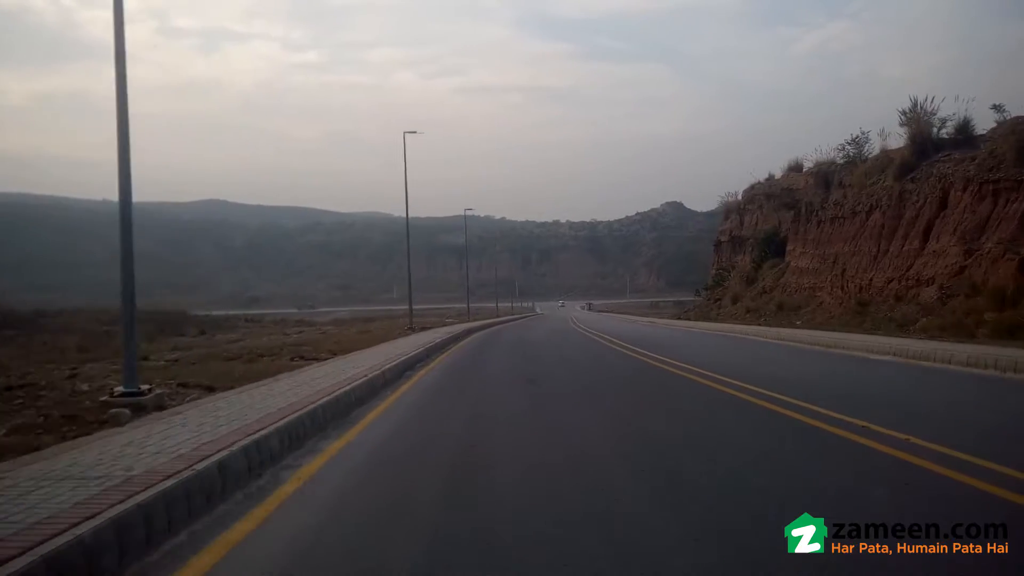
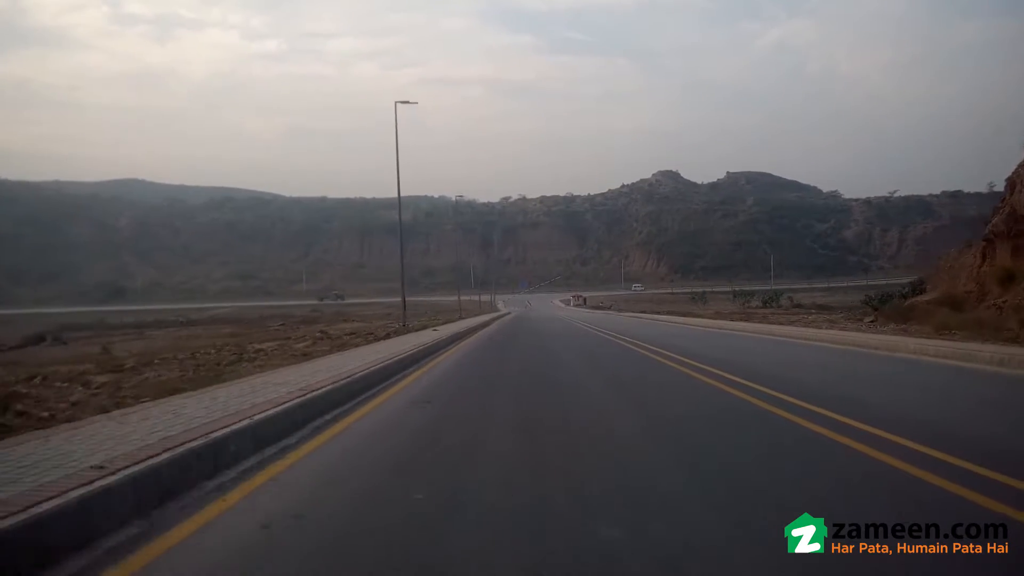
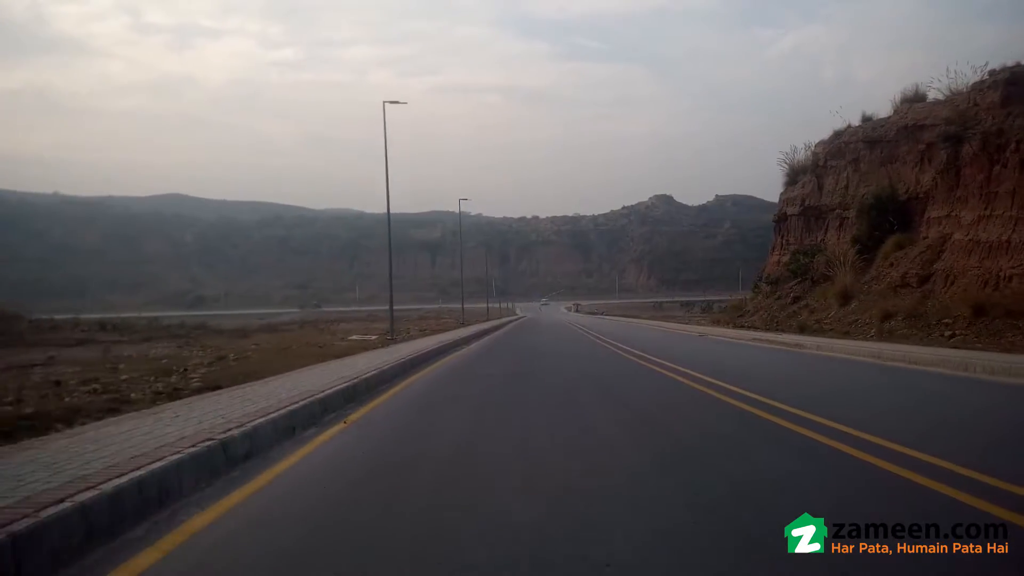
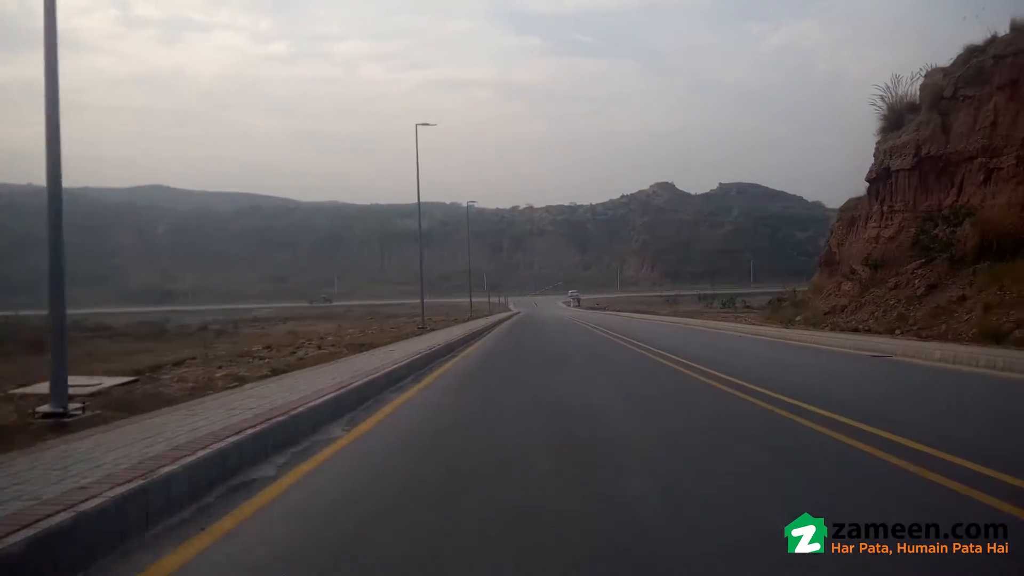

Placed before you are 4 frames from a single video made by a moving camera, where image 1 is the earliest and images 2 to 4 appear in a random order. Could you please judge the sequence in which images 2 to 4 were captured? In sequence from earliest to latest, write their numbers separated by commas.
3, 4, 2
